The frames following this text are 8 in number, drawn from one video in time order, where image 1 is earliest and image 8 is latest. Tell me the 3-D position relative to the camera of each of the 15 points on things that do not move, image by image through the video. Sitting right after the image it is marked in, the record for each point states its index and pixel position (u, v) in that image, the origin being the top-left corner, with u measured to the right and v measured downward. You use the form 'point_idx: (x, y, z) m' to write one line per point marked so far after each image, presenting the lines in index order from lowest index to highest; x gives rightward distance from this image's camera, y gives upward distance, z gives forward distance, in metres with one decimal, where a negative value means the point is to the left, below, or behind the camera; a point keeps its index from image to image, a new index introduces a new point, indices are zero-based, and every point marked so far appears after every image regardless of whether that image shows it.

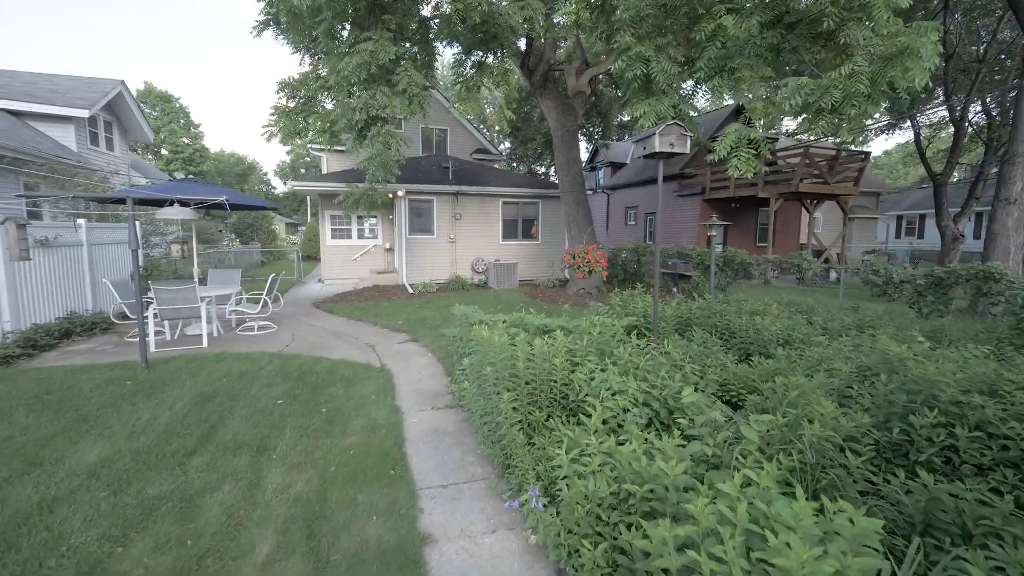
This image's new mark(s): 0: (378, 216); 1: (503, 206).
0: (-4.2, +2.3, +14.3) m
1: (-0.3, +2.5, +13.5) m
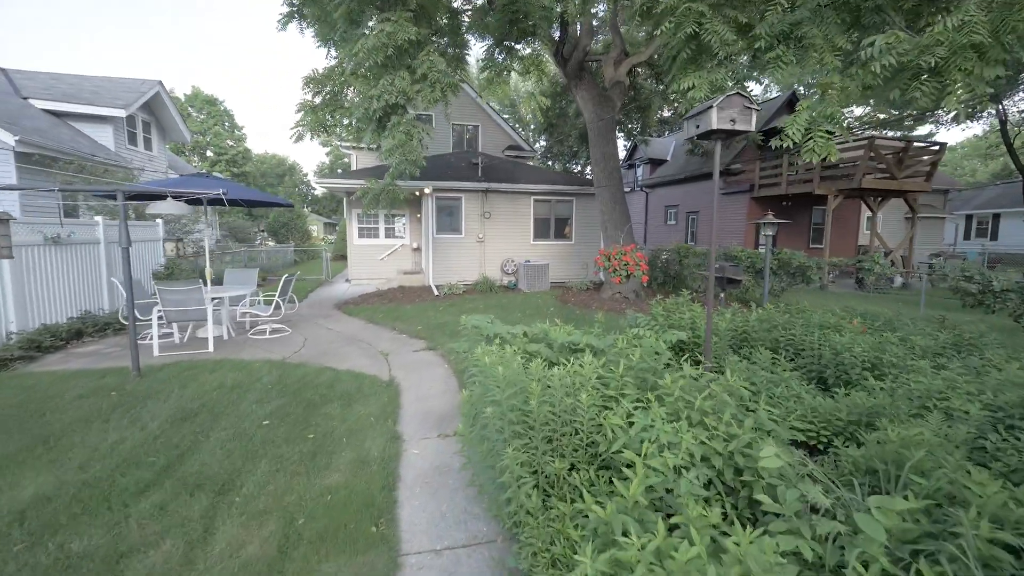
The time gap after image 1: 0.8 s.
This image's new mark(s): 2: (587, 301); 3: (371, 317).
0: (-3.3, +2.2, +13.9) m
1: (+0.6, +2.4, +12.8) m
2: (+1.6, -0.3, +9.7) m
3: (-2.6, -0.5, +8.5) m
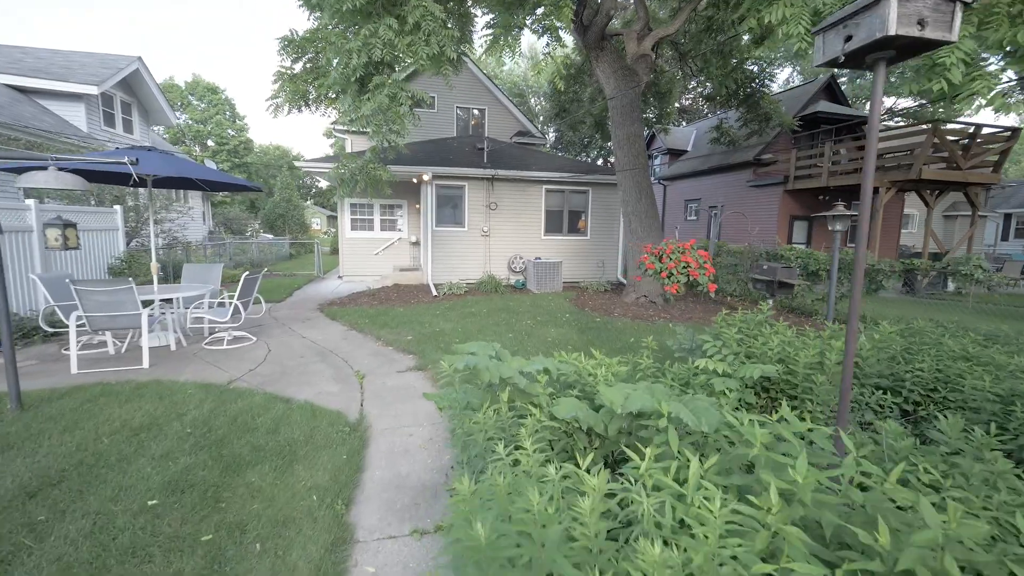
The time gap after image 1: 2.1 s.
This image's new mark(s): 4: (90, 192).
0: (-3.1, +2.3, +12.6) m
1: (+0.9, +2.4, +11.5) m
2: (+1.8, -0.3, +8.4) m
3: (-2.5, -0.5, +7.2) m
4: (-9.0, +2.0, +9.7) m
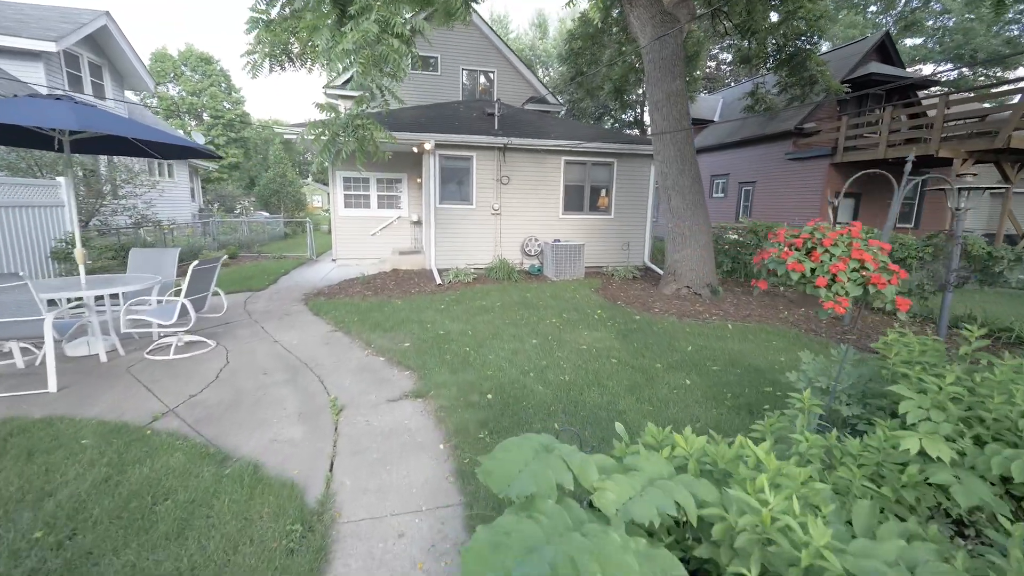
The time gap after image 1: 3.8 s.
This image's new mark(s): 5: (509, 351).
0: (-2.7, +2.7, +11.2) m
1: (+1.2, +2.7, +10.1) m
2: (+2.0, -0.1, +7.1) m
3: (-2.2, -0.4, +6.0) m
4: (-8.7, +2.3, +8.3) m
5: (0.0, -0.7, +4.5) m
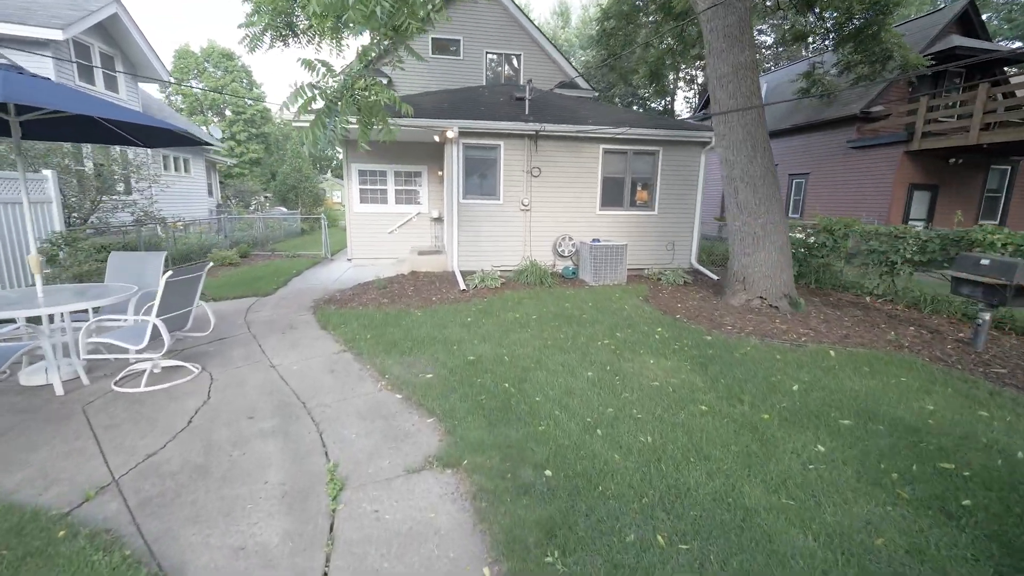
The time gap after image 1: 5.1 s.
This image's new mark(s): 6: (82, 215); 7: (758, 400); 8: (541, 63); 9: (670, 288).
0: (-2.0, +2.6, +10.3) m
1: (+1.8, +2.6, +9.0) m
2: (+2.6, -0.3, +6.0) m
3: (-1.7, -0.5, +5.0) m
4: (-8.1, +2.2, +7.6) m
5: (+0.4, -0.8, +3.5) m
6: (-8.1, +1.4, +8.5) m
7: (+1.8, -0.8, +3.3) m
8: (+0.8, +6.1, +12.2) m
9: (+2.6, 0.0, +7.5) m
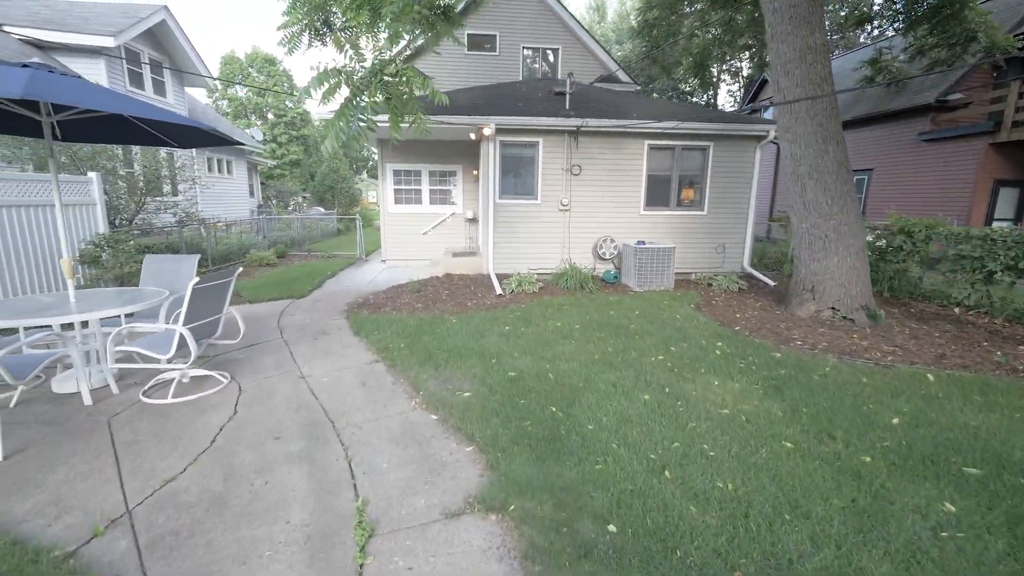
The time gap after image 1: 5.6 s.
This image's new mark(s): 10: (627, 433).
0: (-1.2, +2.6, +10.0) m
1: (+2.5, +2.5, +8.4) m
2: (+3.1, -0.4, +5.4) m
3: (-1.3, -0.6, +4.8) m
4: (-7.4, +2.2, +7.8) m
5: (+0.7, -0.9, +3.1) m
6: (-7.4, +1.4, +8.7) m
7: (+2.1, -0.9, +2.8) m
8: (+1.8, +6.0, +11.7) m
9: (+3.2, -0.1, +6.9) m
10: (+0.7, -0.9, +2.9) m
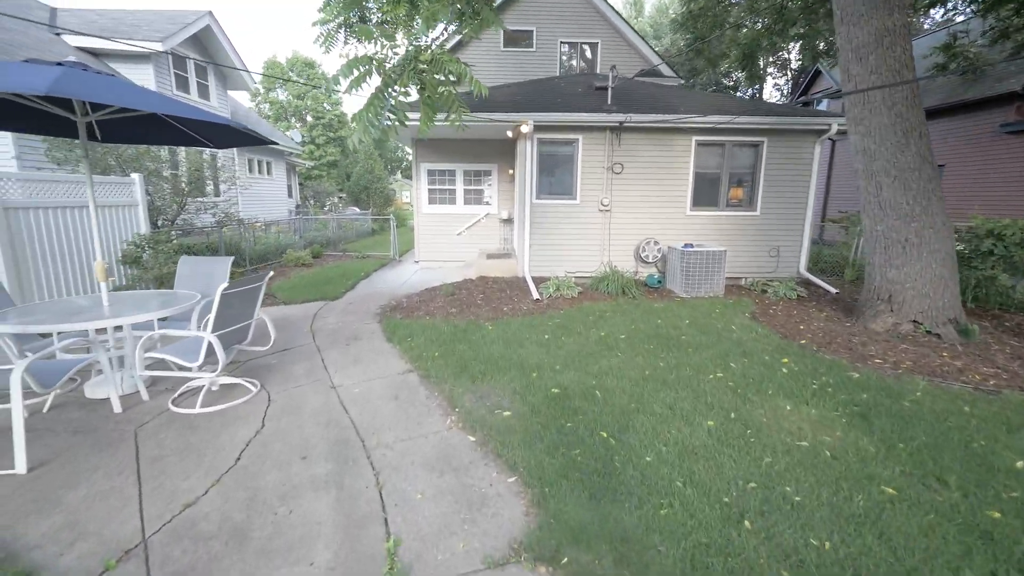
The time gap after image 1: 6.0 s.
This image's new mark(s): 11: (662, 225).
0: (-0.4, +2.5, +9.8) m
1: (+3.2, +2.4, +7.9) m
2: (+3.5, -0.5, +4.9) m
3: (-0.9, -0.7, +4.5) m
4: (-6.8, +2.2, +8.0) m
5: (+1.0, -1.0, +2.7) m
6: (-6.7, +1.4, +8.8) m
7: (+2.4, -1.0, +2.4) m
8: (+2.7, +5.9, +11.2) m
9: (+3.8, -0.2, +6.4) m
10: (+1.0, -1.0, +2.5) m
11: (+2.7, +1.2, +8.2) m
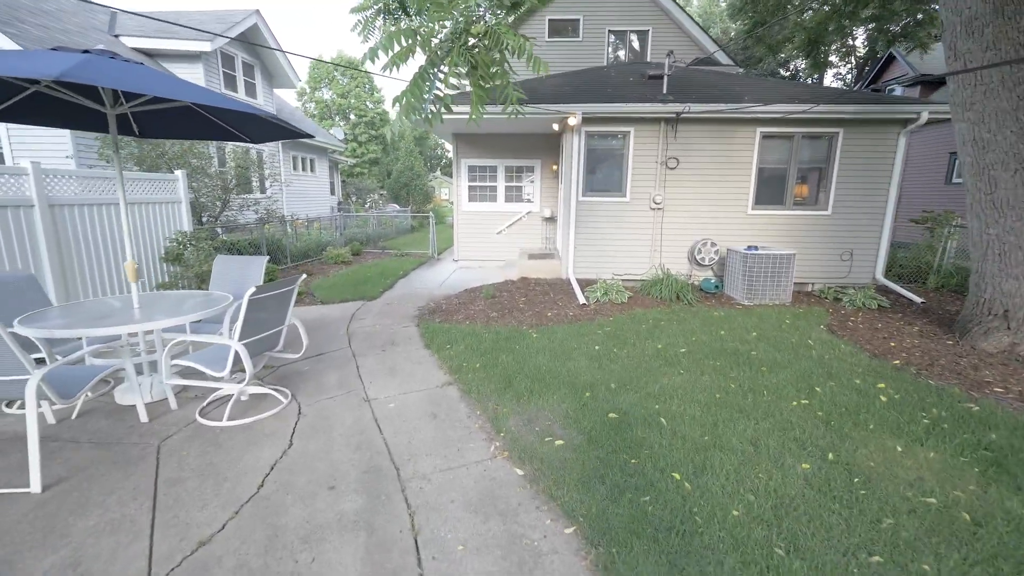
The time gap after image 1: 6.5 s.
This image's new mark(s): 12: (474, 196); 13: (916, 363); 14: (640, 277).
0: (+0.5, +2.5, +9.3) m
1: (+4.0, +2.3, +7.2) m
2: (+3.9, -0.6, +4.2) m
3: (-0.5, -0.7, +4.2) m
4: (-6.0, +2.3, +8.0) m
5: (+1.3, -1.1, +2.2) m
6: (-5.8, +1.5, +8.9) m
7: (+2.6, -1.1, +1.8) m
8: (+3.8, +5.8, +10.5) m
9: (+4.3, -0.3, +5.6) m
10: (+1.3, -1.1, +2.0) m
11: (+3.4, +1.1, +7.5) m
12: (-0.8, +1.9, +9.4) m
13: (+3.6, -0.6, +4.1) m
14: (+2.2, +0.2, +7.7) m
